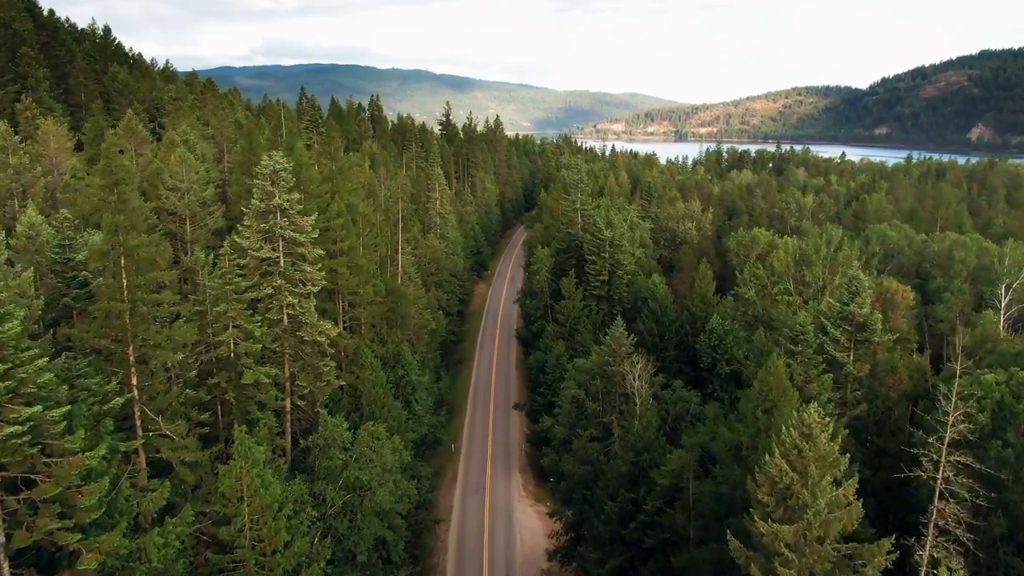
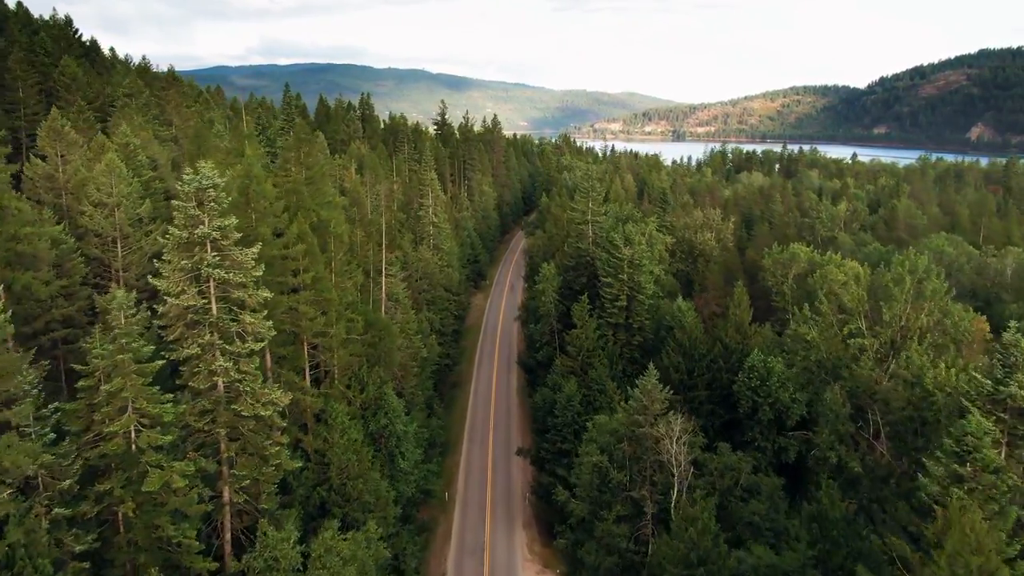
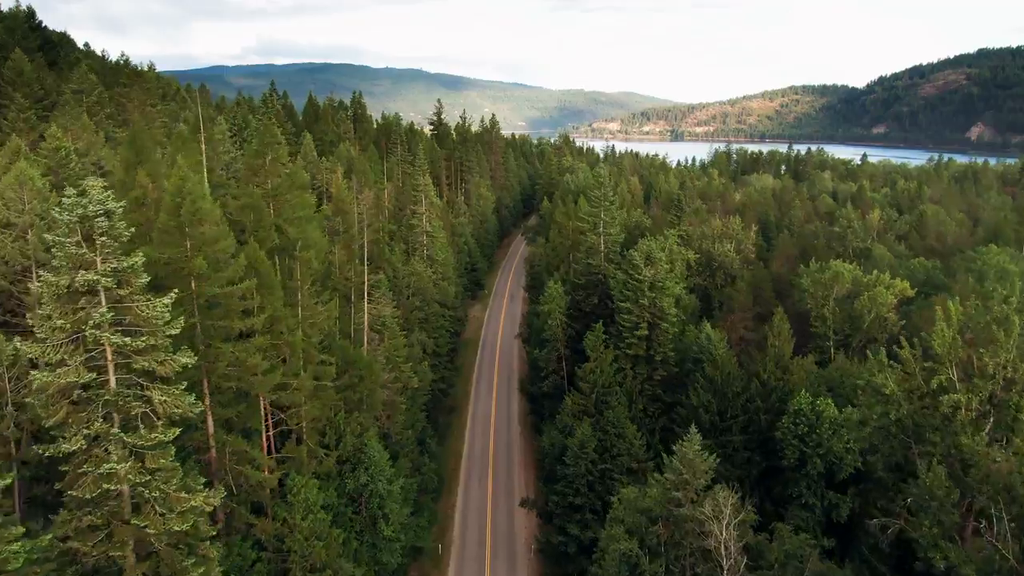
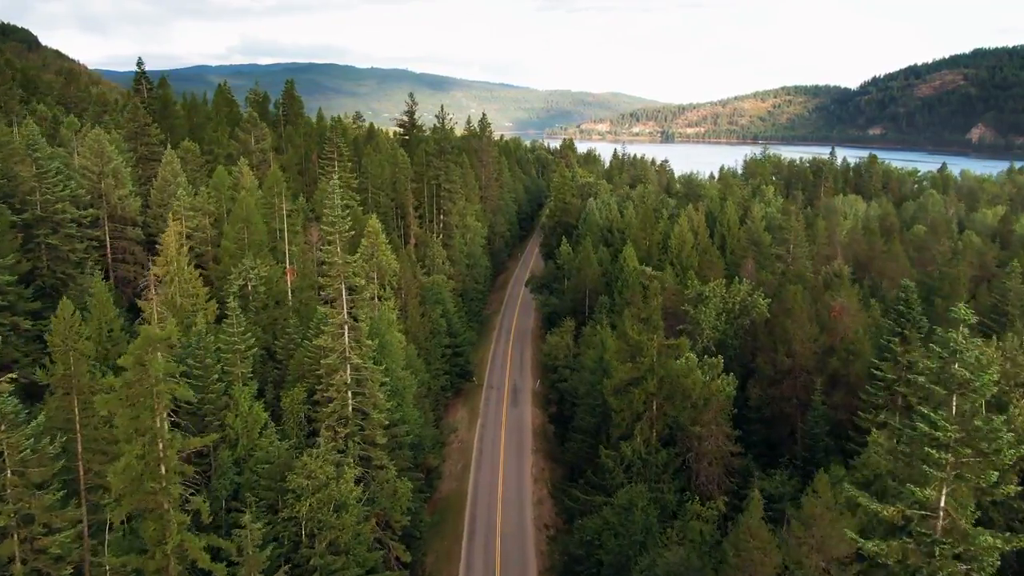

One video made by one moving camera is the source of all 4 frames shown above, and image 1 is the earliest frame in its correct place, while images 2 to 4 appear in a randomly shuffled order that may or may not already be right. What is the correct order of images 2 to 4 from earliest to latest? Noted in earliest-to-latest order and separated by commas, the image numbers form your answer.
2, 3, 4
